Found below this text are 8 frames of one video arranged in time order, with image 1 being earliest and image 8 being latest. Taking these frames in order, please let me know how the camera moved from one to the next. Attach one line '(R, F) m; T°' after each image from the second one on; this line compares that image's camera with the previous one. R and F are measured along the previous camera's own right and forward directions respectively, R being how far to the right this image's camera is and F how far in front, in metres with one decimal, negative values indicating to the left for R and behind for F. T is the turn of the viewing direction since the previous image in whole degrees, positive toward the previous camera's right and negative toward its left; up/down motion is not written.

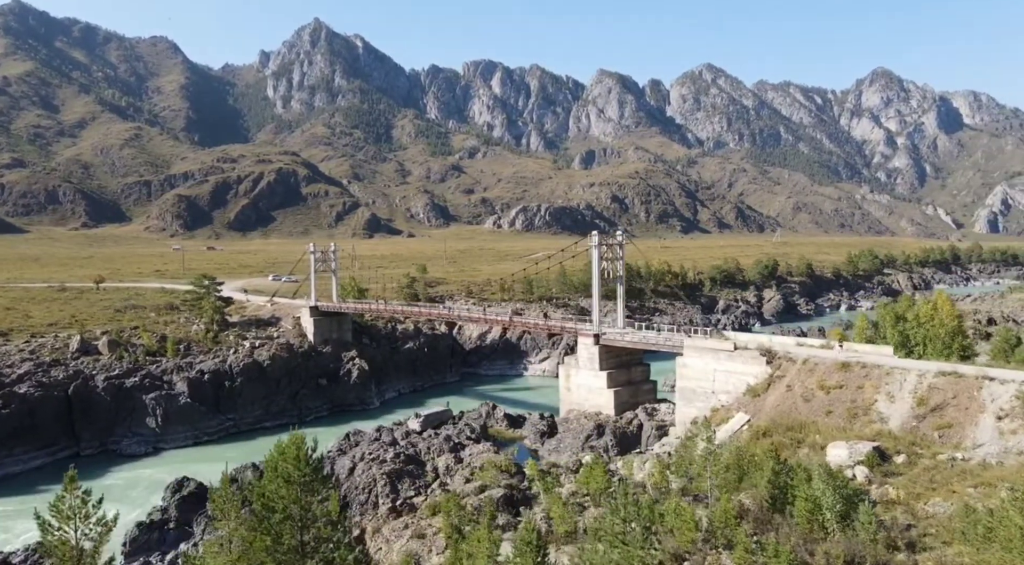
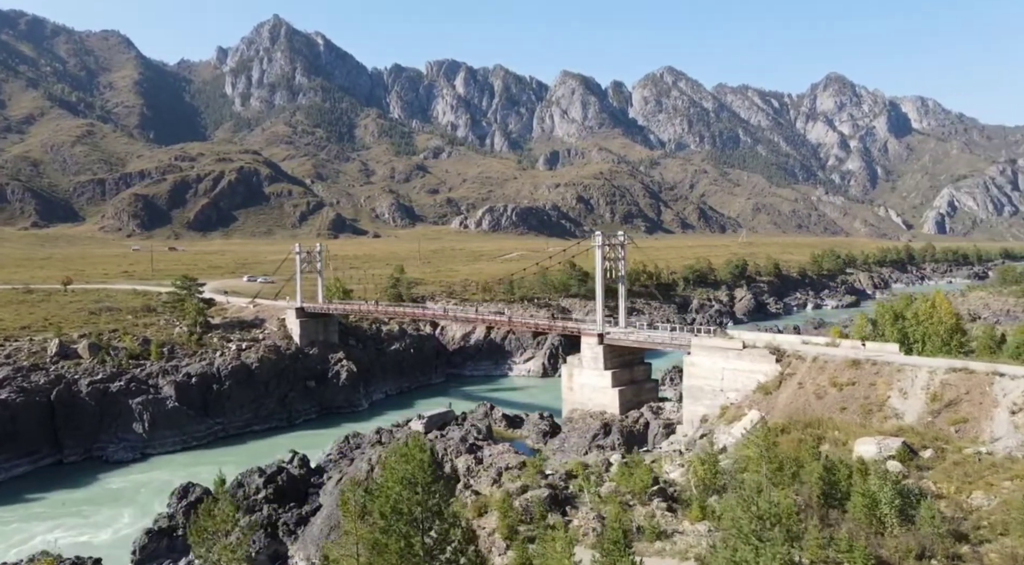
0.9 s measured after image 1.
(-3.3, -0.2) m; +3°
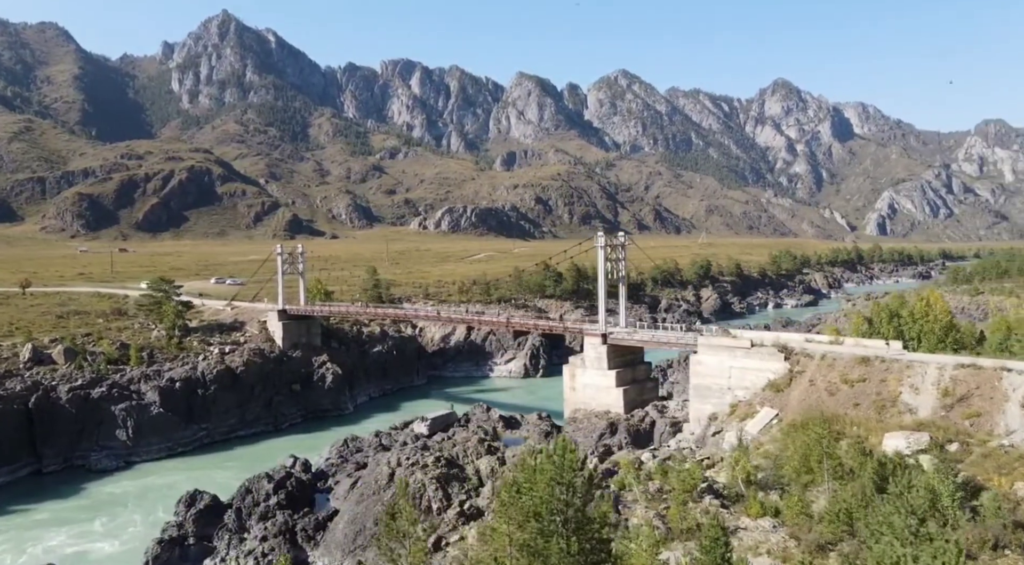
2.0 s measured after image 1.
(-3.9, -0.1) m; +4°
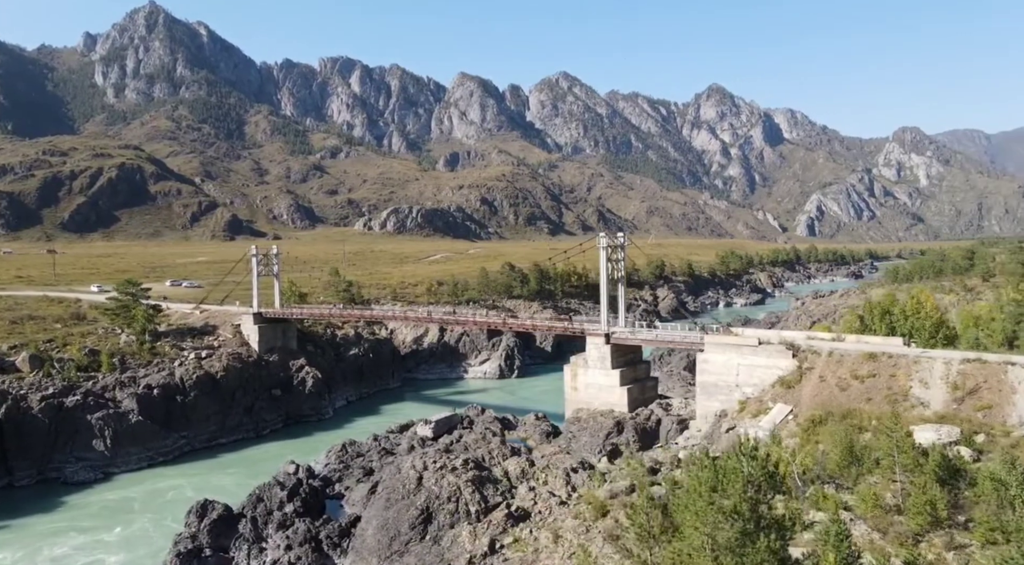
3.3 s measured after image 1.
(-5.1, +0.1) m; +5°
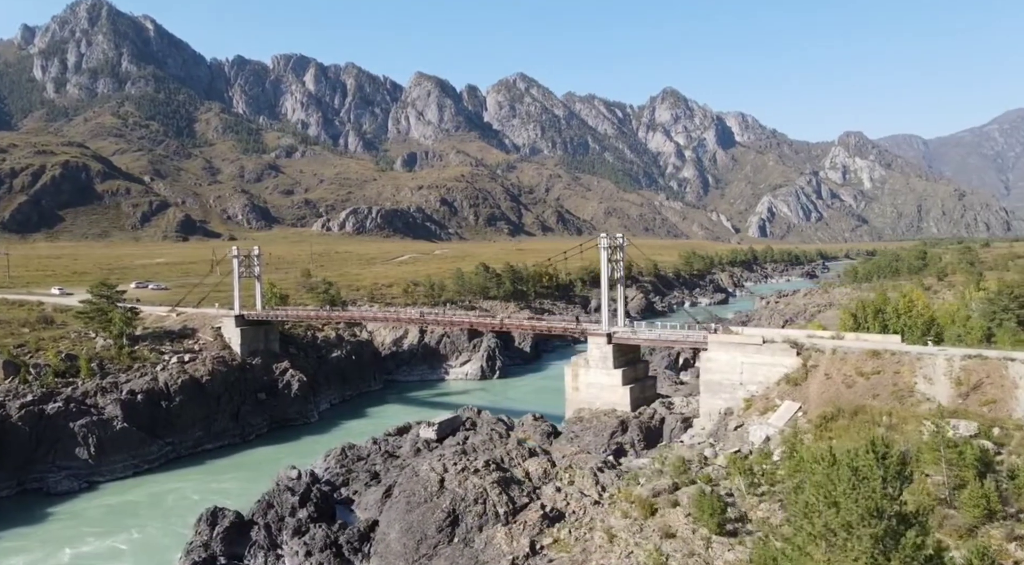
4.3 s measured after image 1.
(-3.7, +0.1) m; +4°
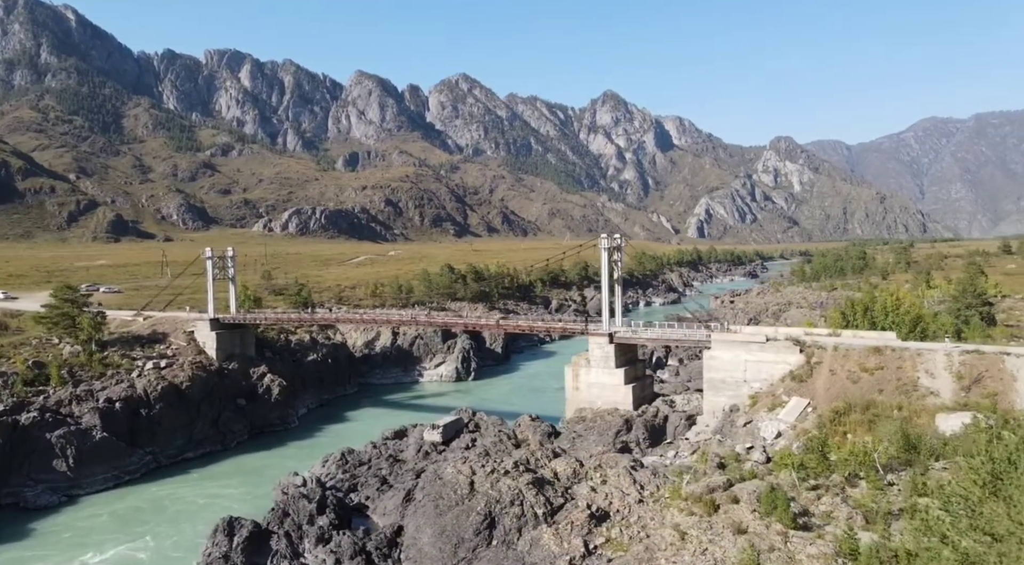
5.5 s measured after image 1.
(-5.0, +0.3) m; +5°
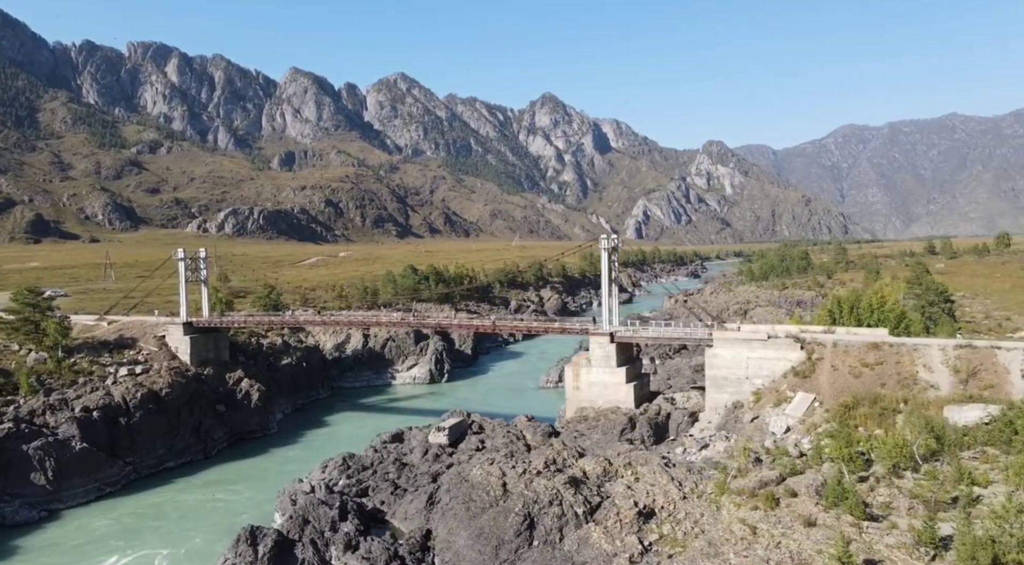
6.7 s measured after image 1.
(-5.3, +0.4) m; +6°
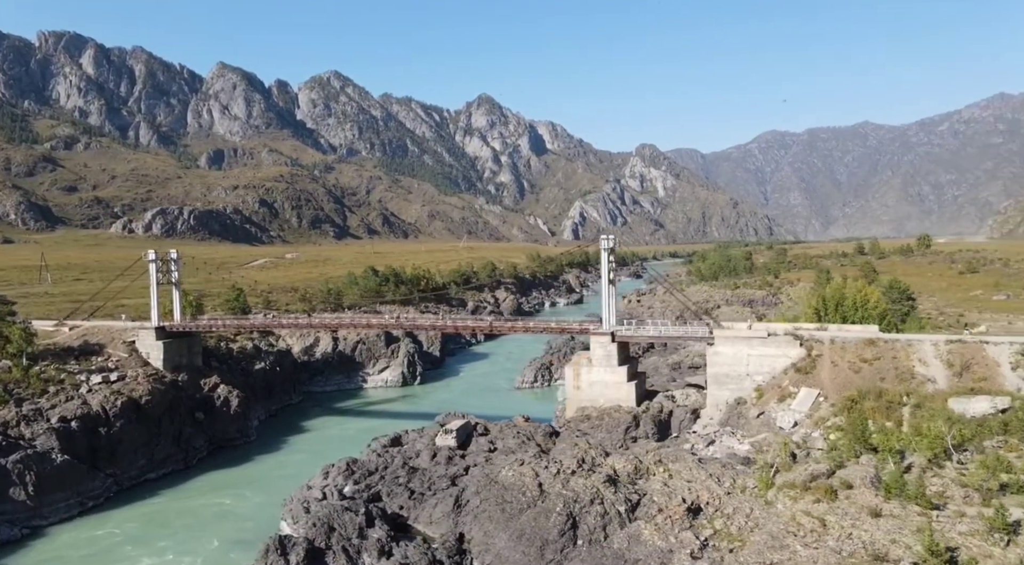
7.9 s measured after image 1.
(-5.5, +0.6) m; +6°
